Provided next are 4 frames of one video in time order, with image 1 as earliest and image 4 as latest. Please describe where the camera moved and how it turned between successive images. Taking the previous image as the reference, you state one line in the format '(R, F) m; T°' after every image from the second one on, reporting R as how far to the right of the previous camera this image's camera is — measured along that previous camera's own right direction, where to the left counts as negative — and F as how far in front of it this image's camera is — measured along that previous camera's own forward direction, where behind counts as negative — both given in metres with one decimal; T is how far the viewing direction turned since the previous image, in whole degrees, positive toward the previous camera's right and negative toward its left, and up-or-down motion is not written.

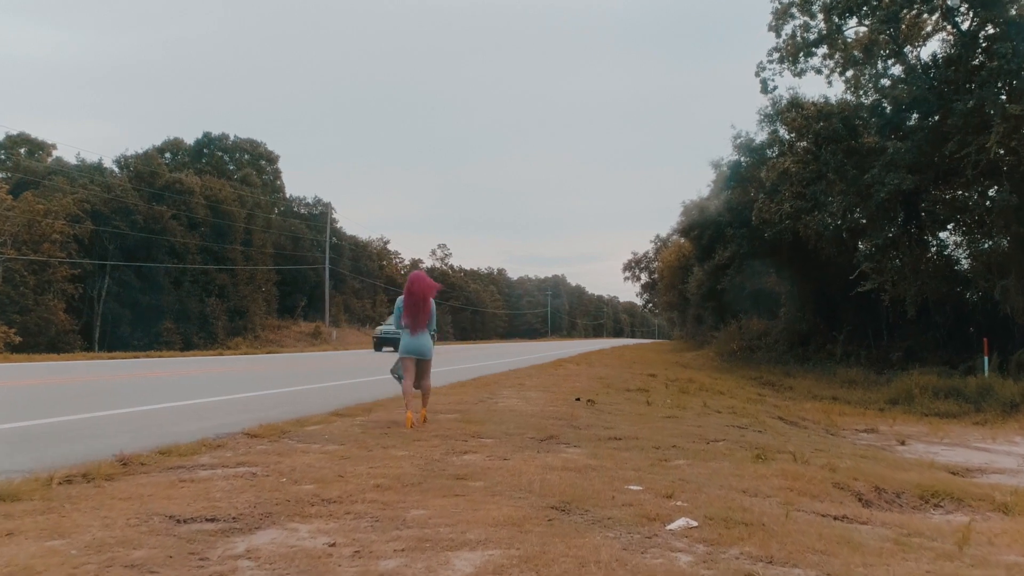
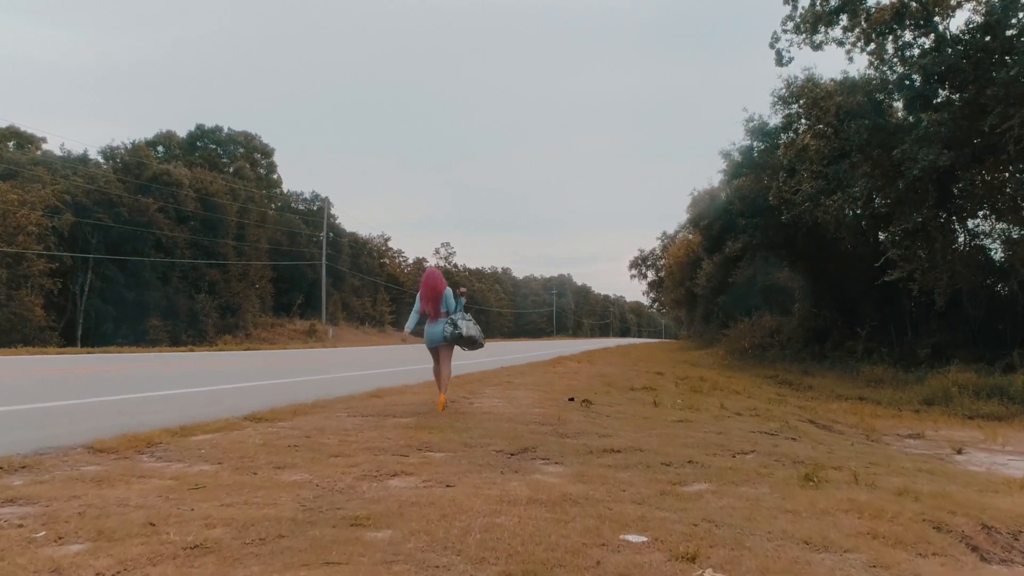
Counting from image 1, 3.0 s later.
(+0.3, +1.5) m; -1°
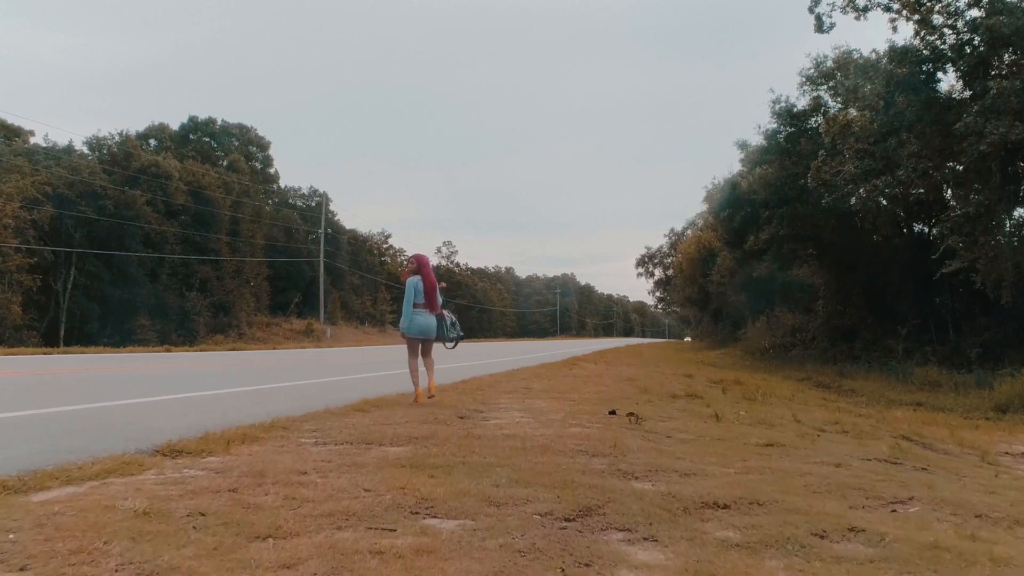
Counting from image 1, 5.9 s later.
(-0.2, +1.7) m; 0°
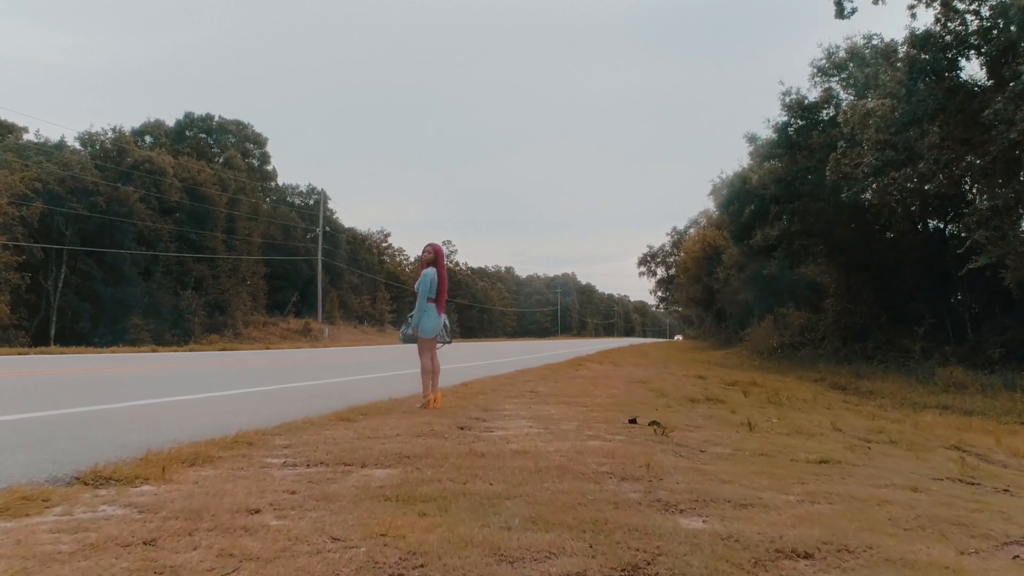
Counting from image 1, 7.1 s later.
(-0.1, +0.7) m; 0°
